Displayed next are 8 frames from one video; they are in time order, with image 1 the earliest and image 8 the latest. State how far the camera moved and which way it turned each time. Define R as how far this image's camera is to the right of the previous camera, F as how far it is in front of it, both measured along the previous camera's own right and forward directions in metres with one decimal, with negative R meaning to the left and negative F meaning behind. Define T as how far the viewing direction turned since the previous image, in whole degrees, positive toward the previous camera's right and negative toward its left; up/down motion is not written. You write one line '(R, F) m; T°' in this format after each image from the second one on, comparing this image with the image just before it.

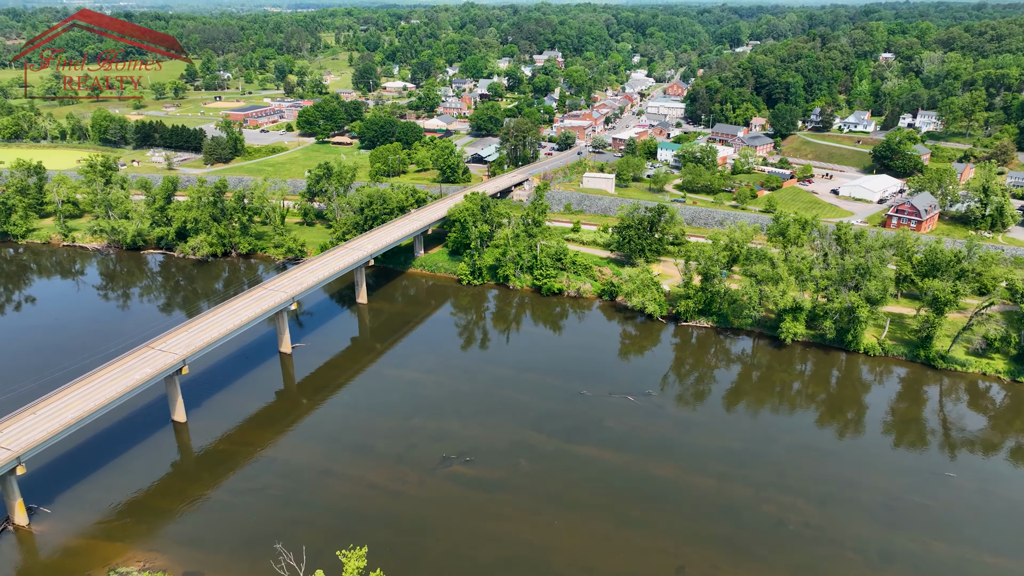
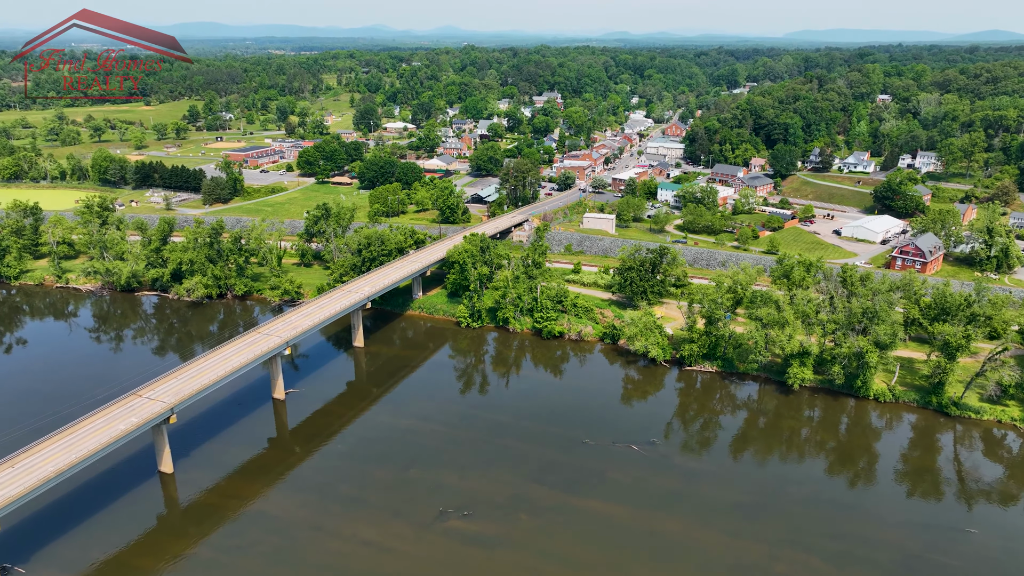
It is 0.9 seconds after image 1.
(0.0, +0.7) m; 0°
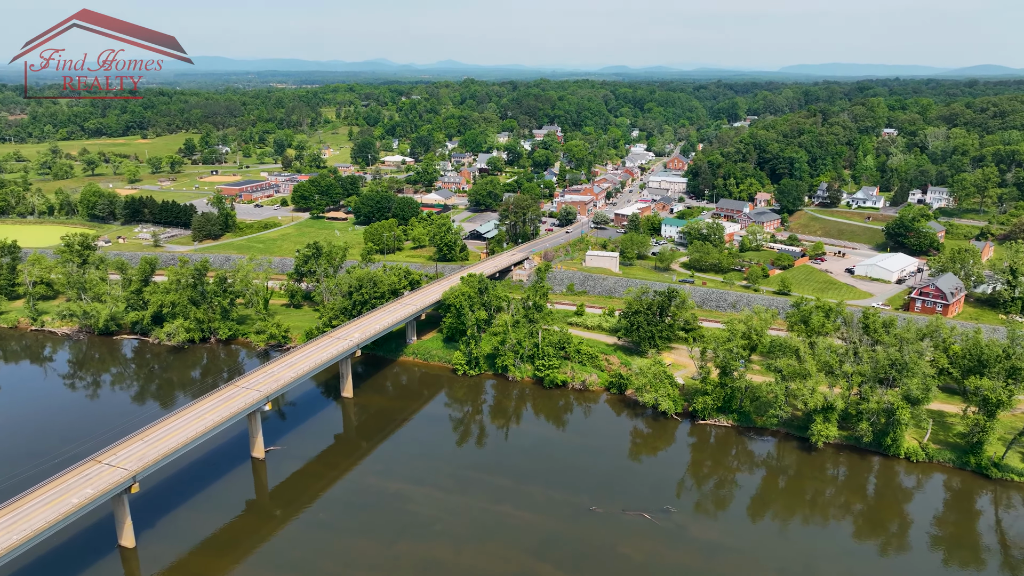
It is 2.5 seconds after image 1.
(0.0, +2.3) m; 0°
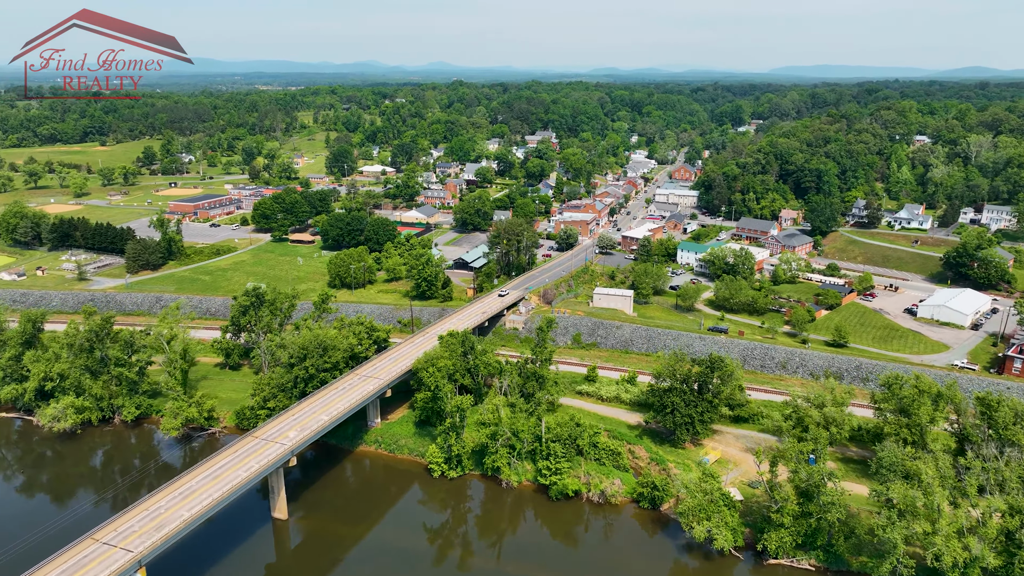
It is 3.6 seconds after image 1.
(-0.1, +9.5) m; +1°
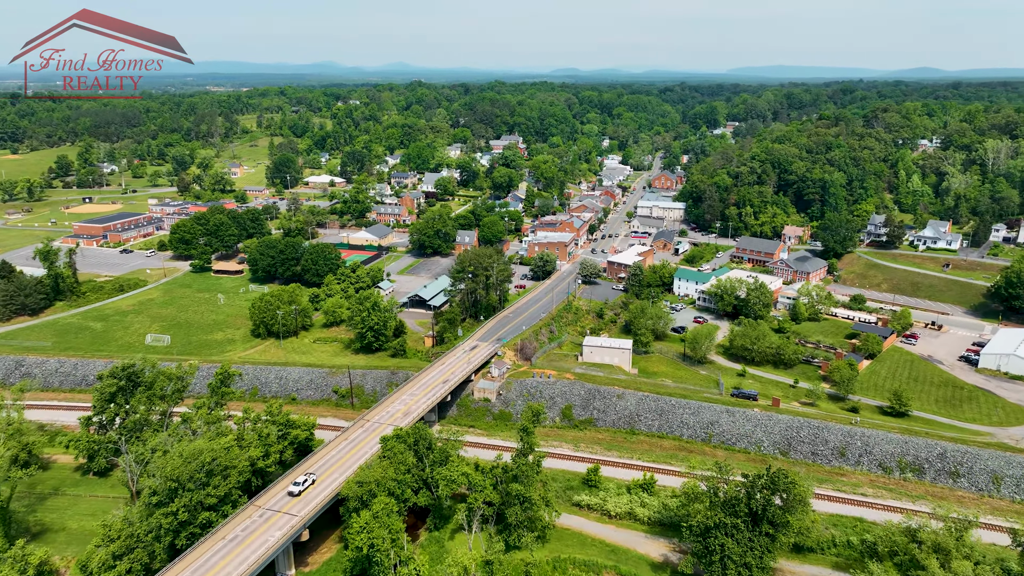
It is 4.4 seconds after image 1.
(-0.2, +9.5) m; +3°
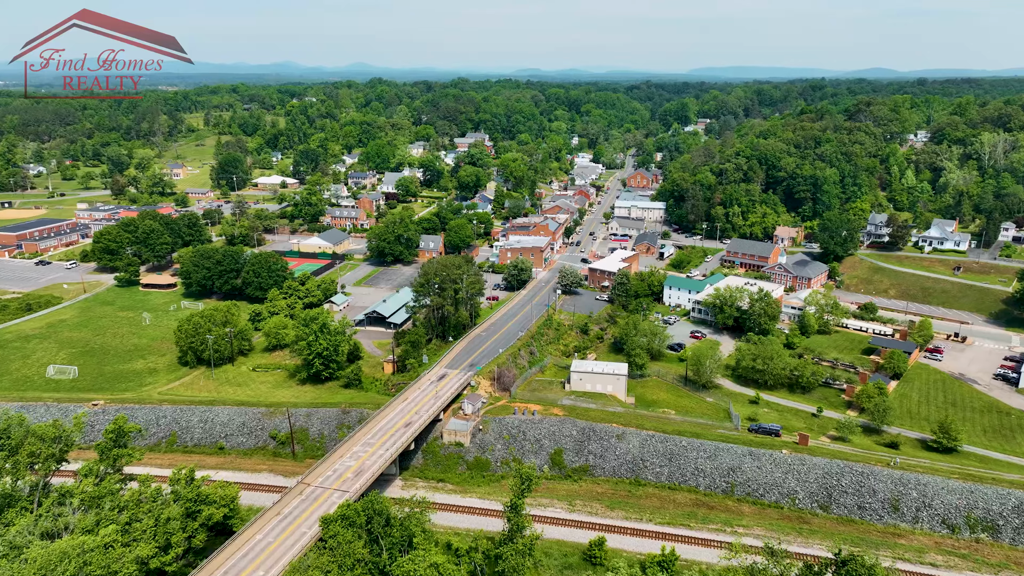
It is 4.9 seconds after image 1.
(-0.4, +5.6) m; +3°
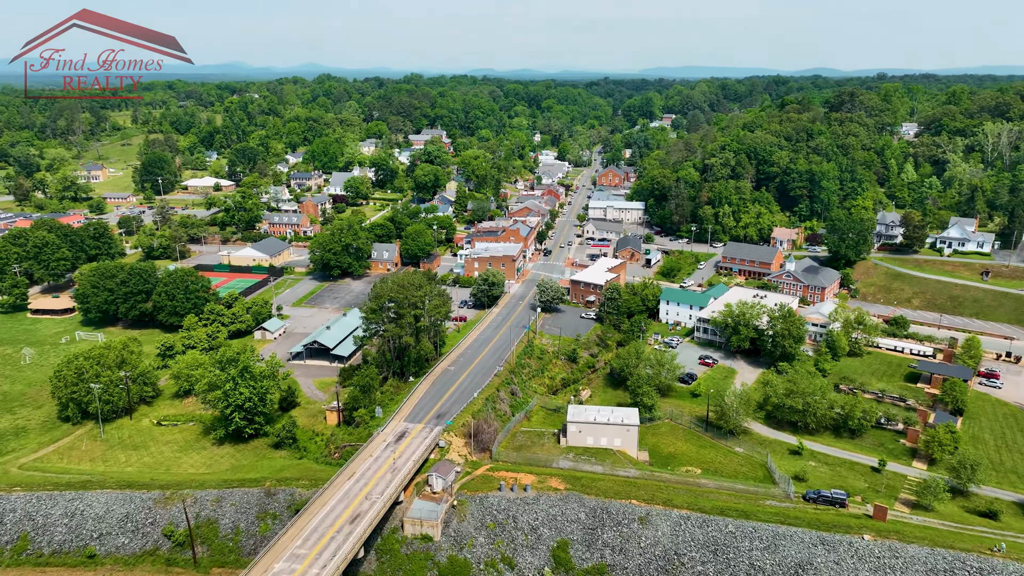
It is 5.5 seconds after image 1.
(-0.7, +7.0) m; +3°
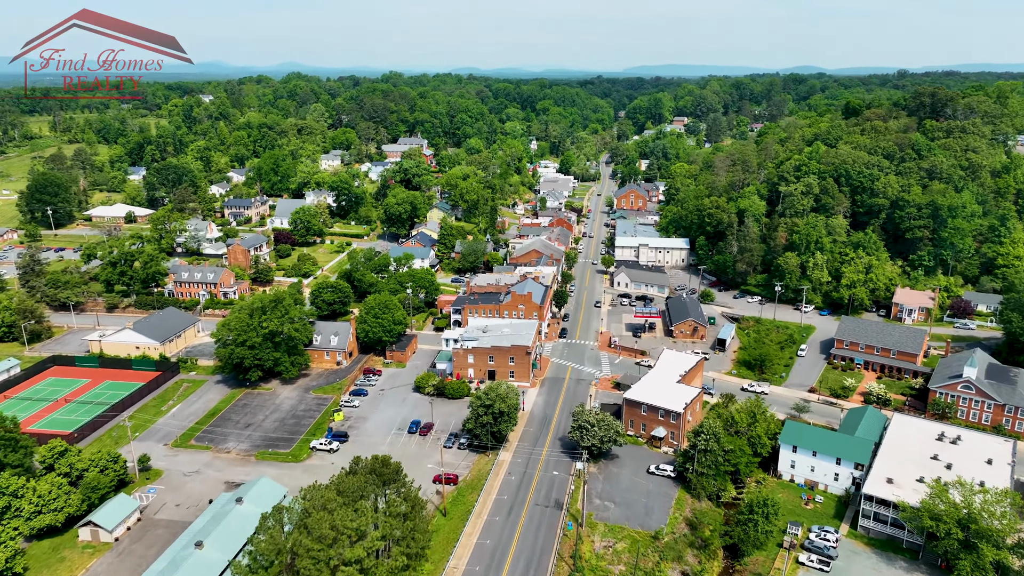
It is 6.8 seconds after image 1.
(-1.2, +15.7) m; +1°
